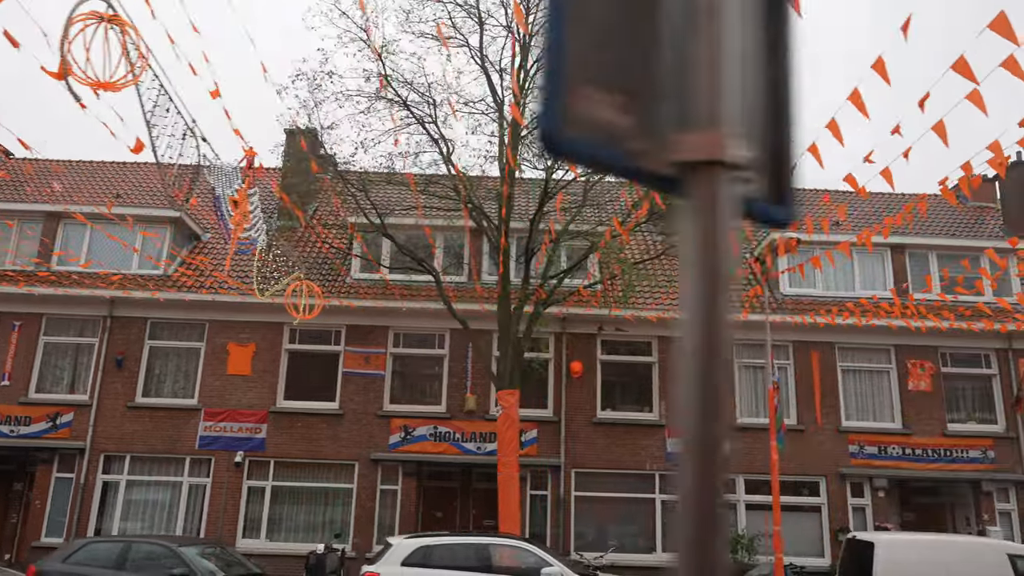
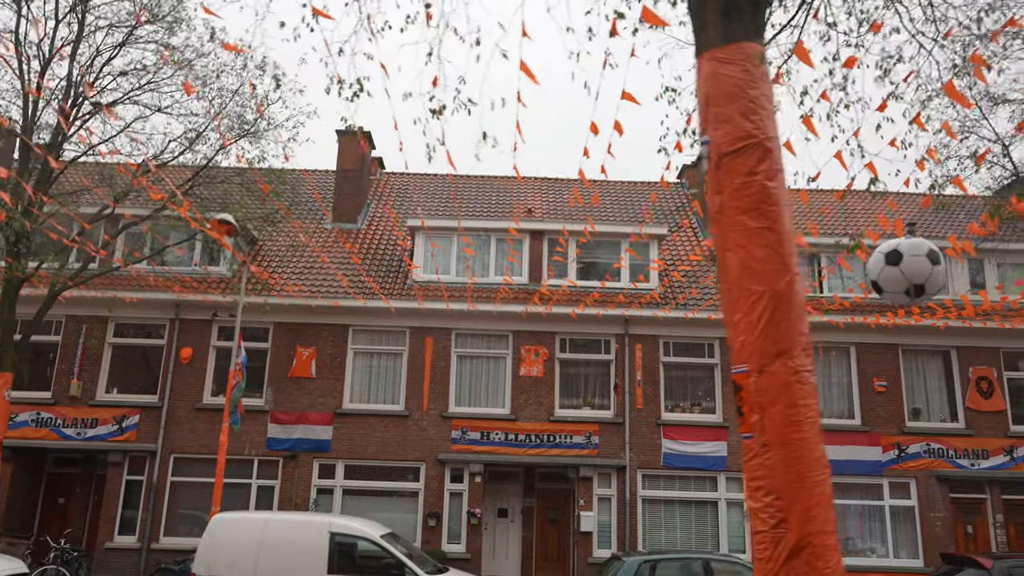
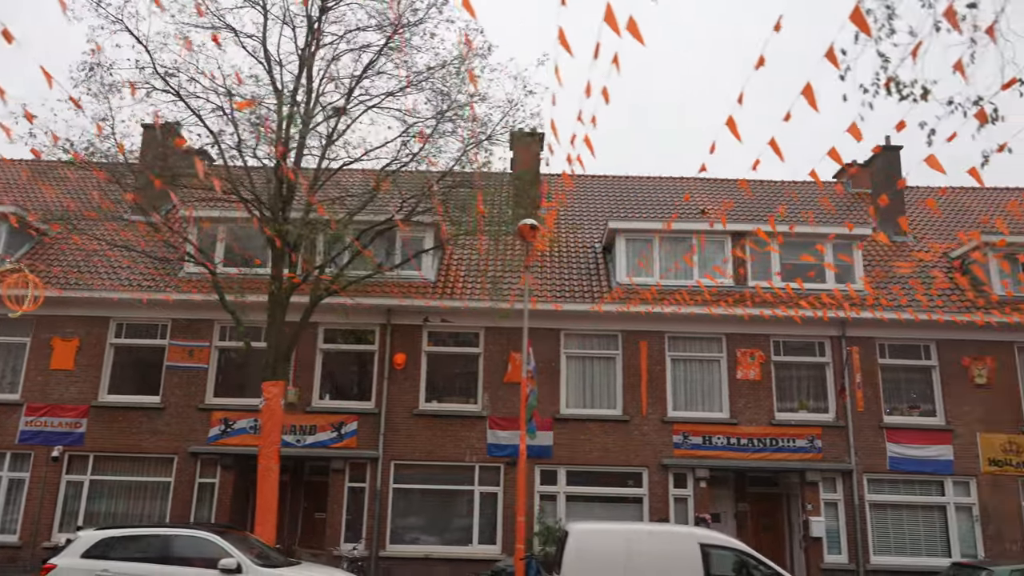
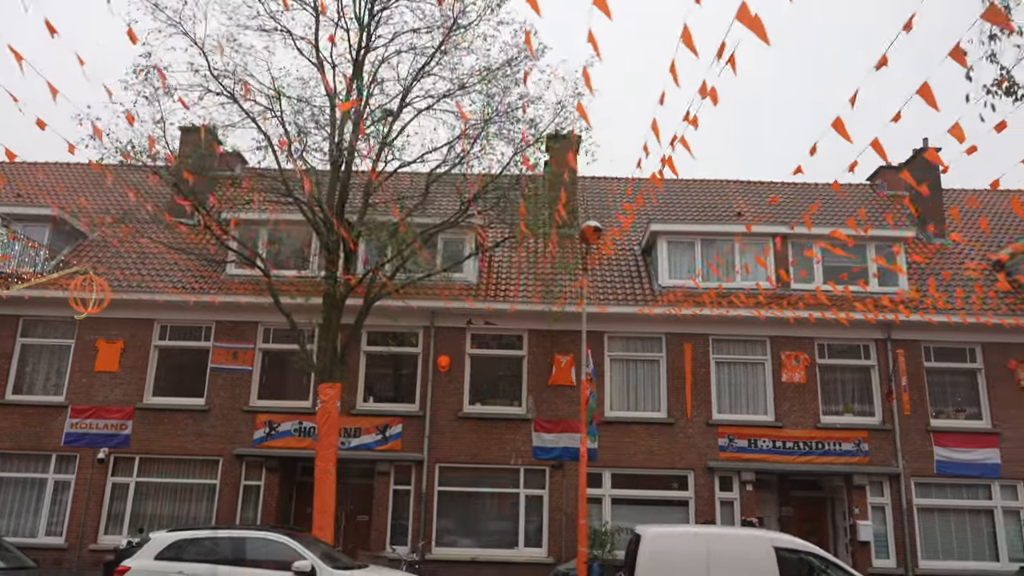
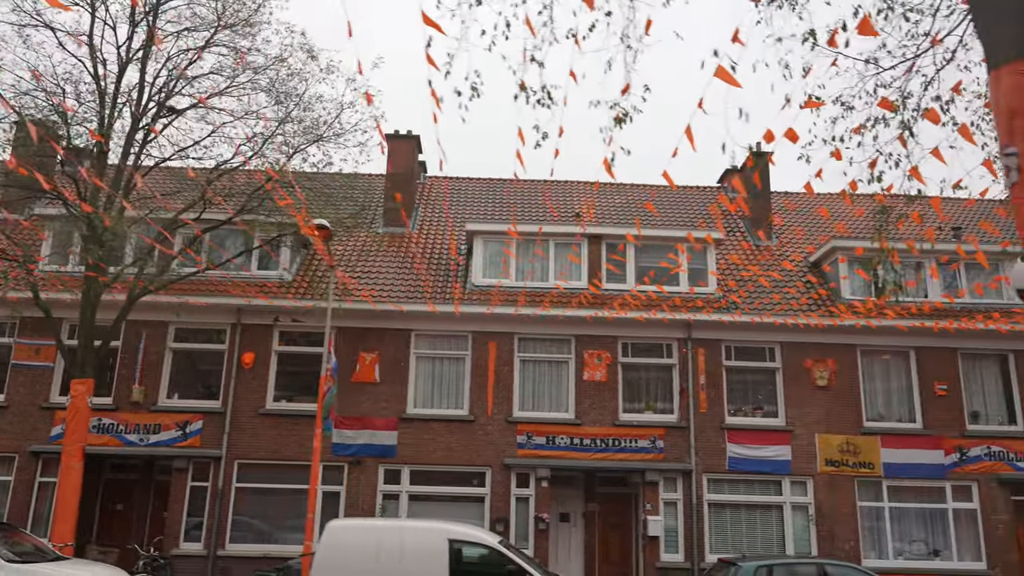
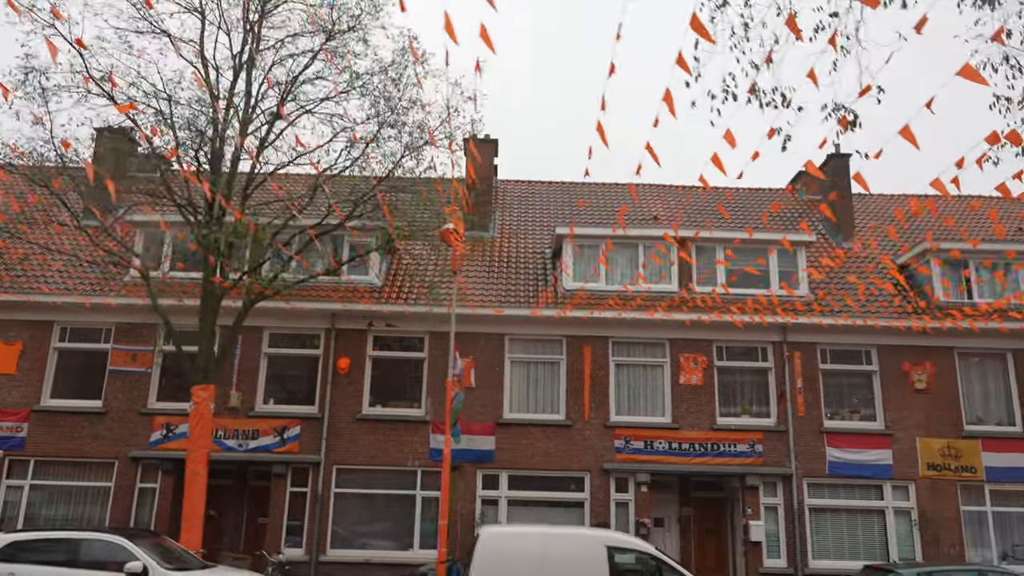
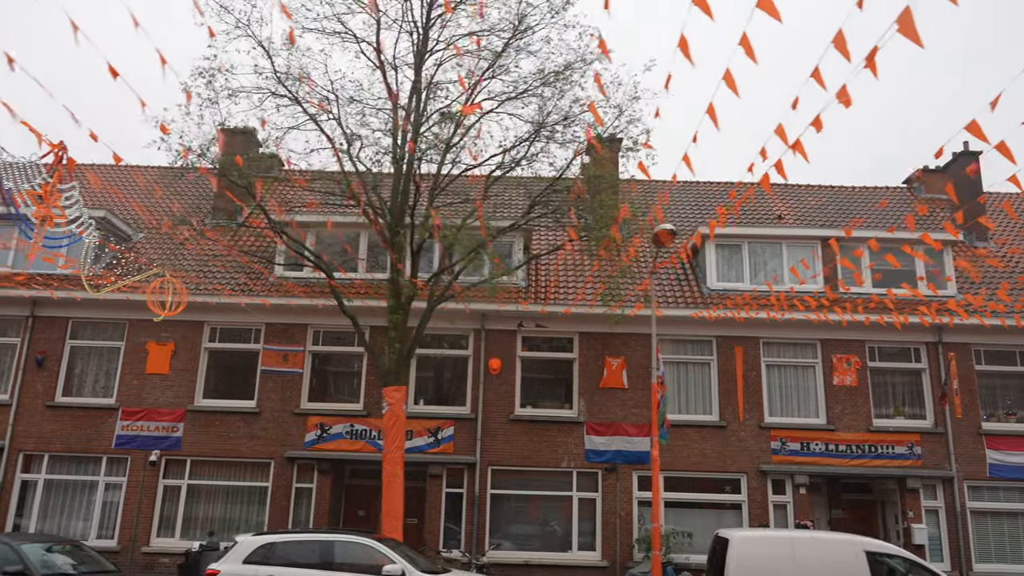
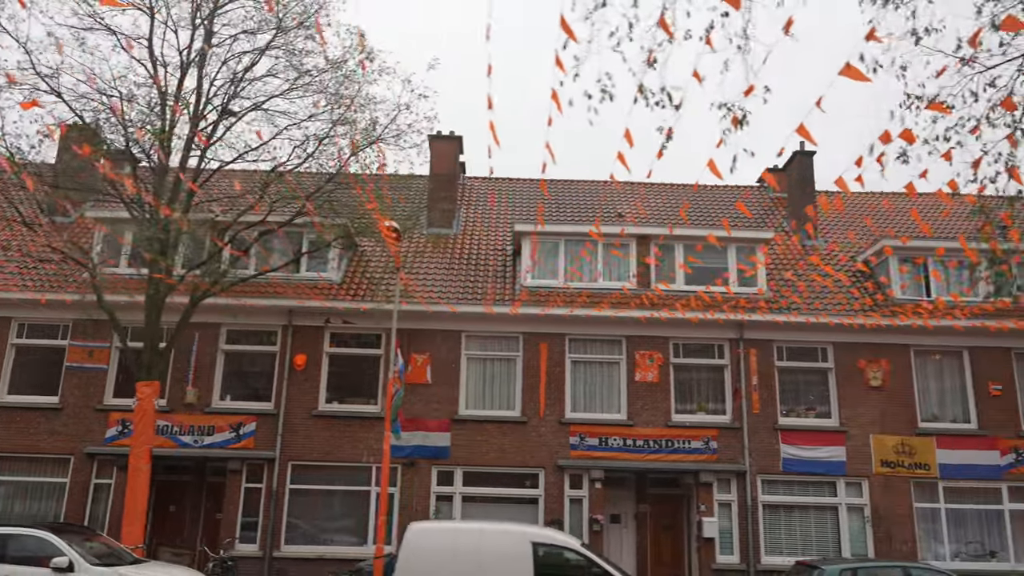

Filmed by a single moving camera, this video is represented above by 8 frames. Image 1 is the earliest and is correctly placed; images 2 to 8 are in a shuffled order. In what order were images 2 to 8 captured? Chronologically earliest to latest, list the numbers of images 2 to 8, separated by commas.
7, 4, 3, 6, 8, 5, 2
